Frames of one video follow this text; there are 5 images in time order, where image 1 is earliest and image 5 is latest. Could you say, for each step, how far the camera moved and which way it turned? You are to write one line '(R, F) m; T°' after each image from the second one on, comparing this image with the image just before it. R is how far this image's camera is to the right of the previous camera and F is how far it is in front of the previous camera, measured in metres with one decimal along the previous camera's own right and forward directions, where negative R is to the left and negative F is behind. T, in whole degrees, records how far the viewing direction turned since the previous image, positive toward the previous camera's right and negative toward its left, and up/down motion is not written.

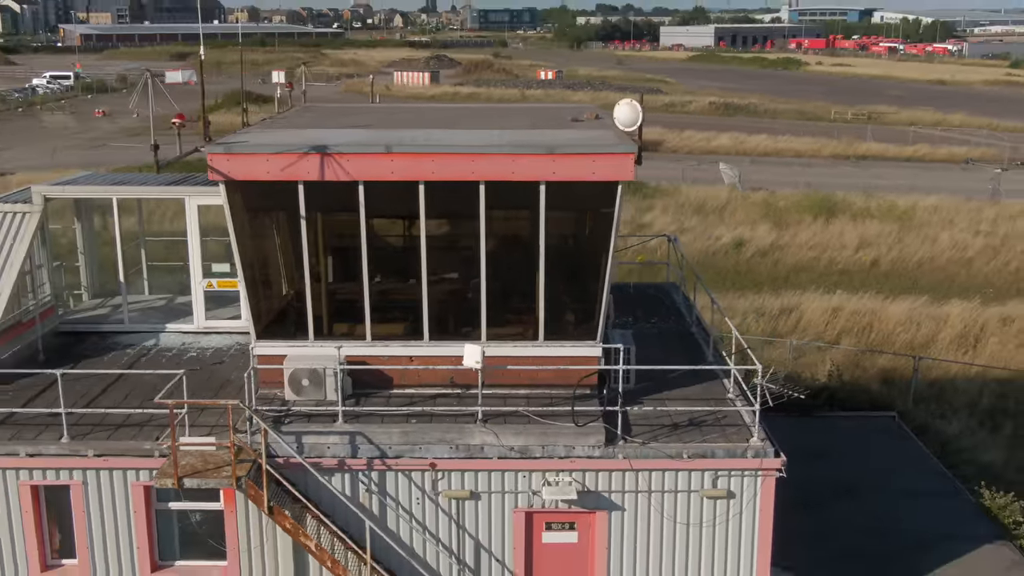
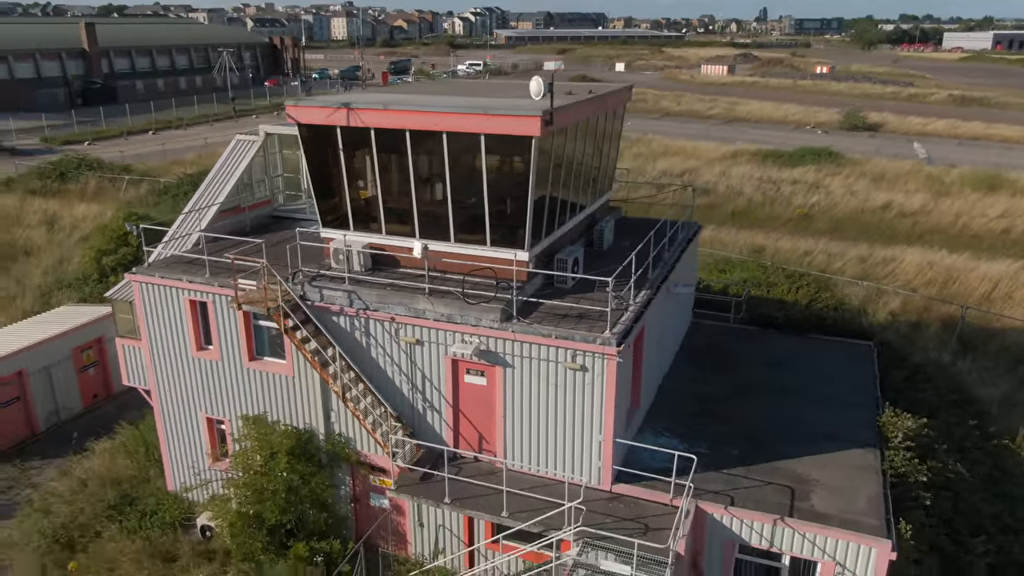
(+6.0, -3.9) m; -19°
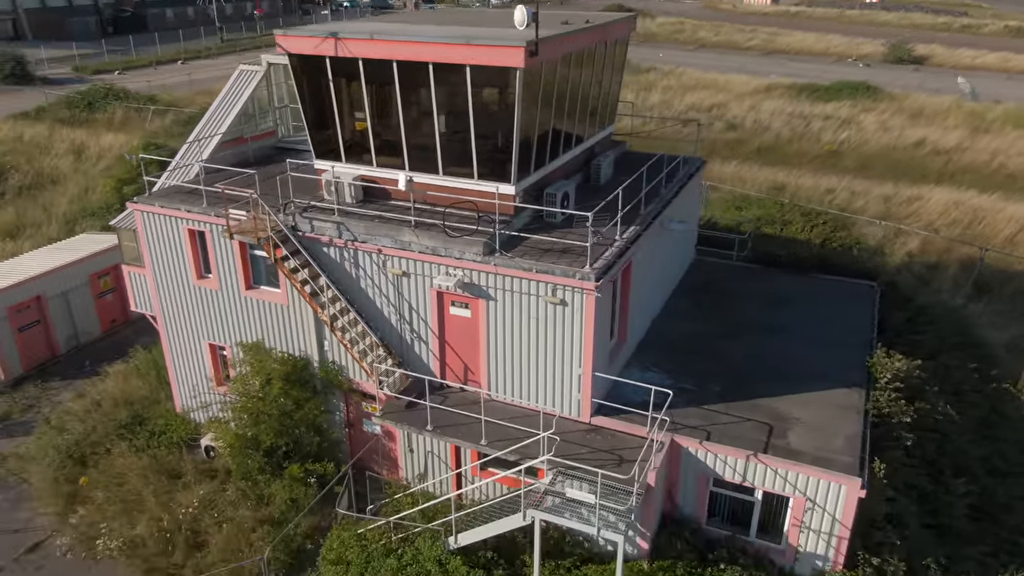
(+1.0, 0.0) m; -3°
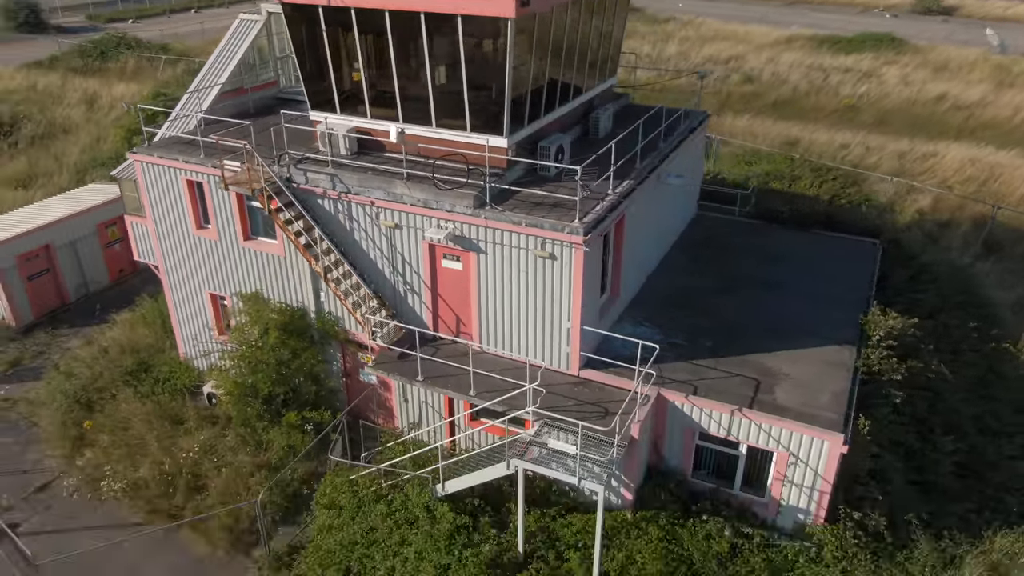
(+0.6, -0.1) m; -1°
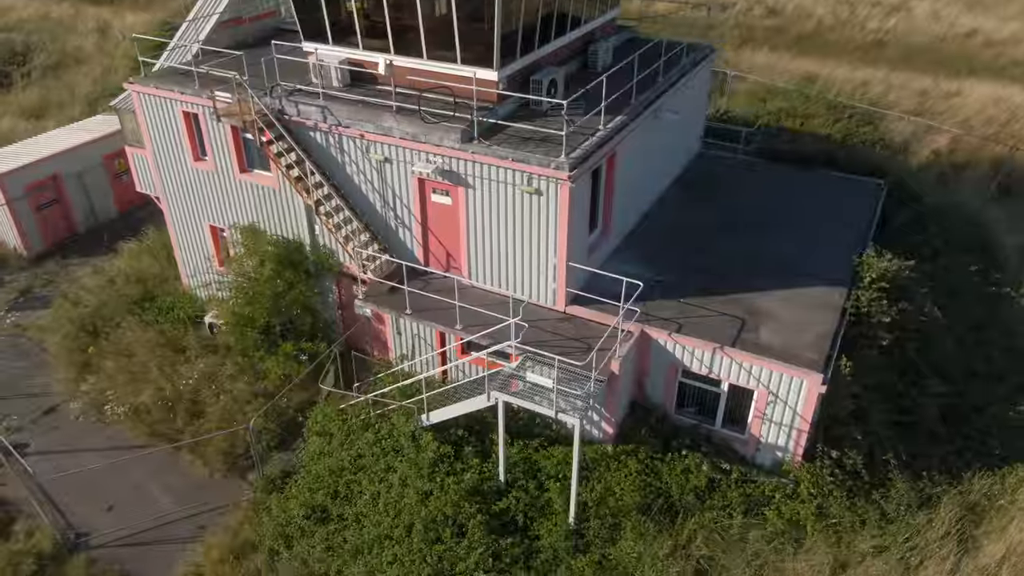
(+0.7, -0.1) m; -2°
